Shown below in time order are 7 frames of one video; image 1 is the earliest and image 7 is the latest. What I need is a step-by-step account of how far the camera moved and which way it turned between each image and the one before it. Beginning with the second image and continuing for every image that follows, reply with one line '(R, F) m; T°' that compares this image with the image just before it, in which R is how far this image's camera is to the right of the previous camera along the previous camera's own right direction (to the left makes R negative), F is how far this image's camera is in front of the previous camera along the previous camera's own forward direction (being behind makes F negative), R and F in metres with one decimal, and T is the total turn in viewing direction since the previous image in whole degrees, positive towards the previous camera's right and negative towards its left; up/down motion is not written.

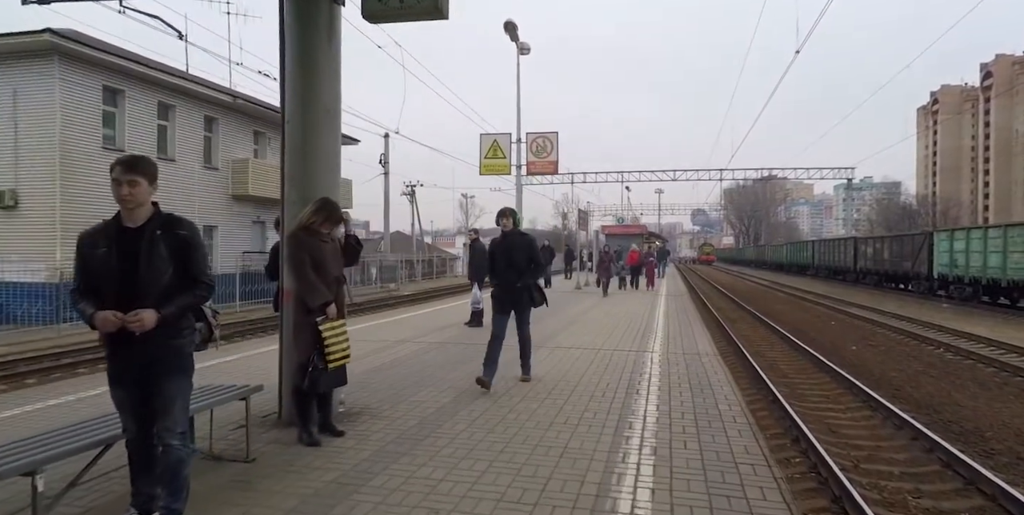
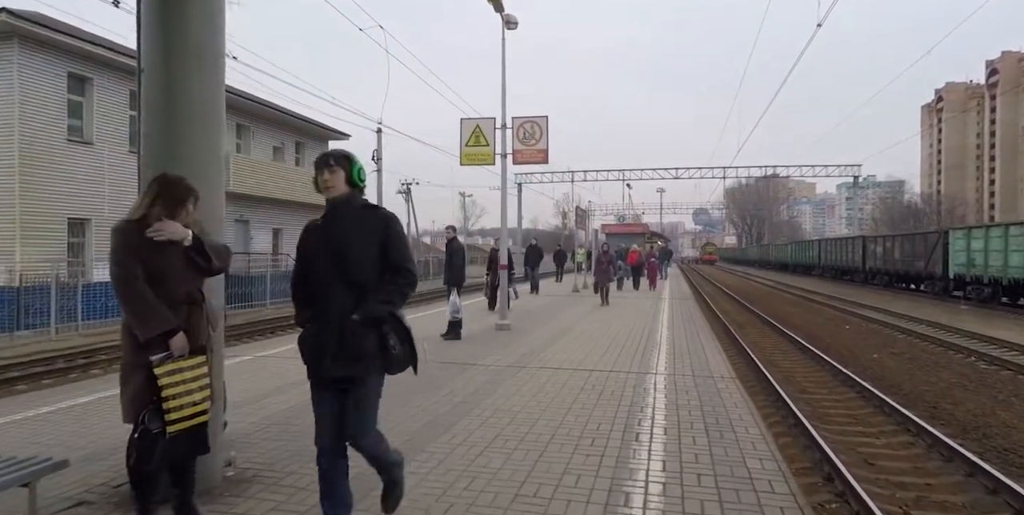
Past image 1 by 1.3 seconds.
(+0.2, +1.1) m; 0°
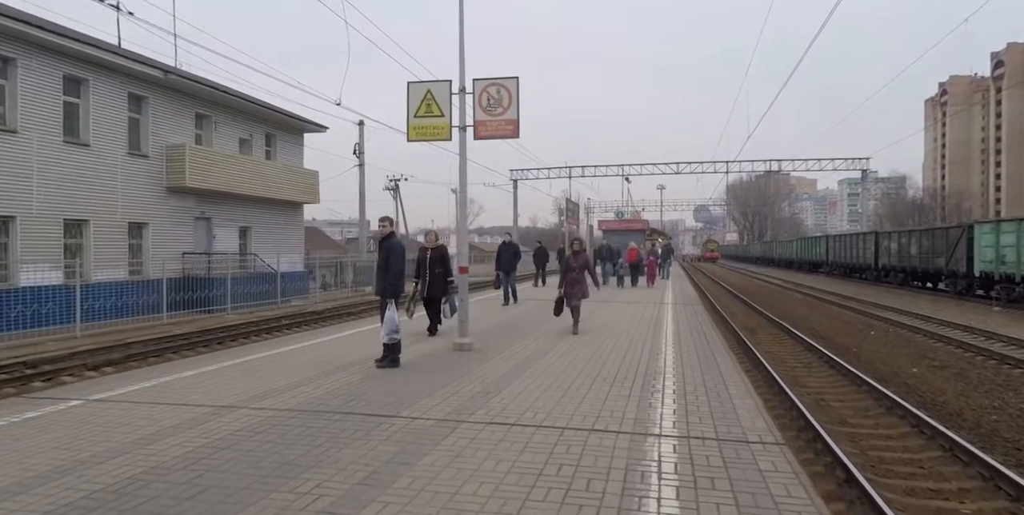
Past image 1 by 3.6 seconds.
(+0.4, +1.8) m; 0°
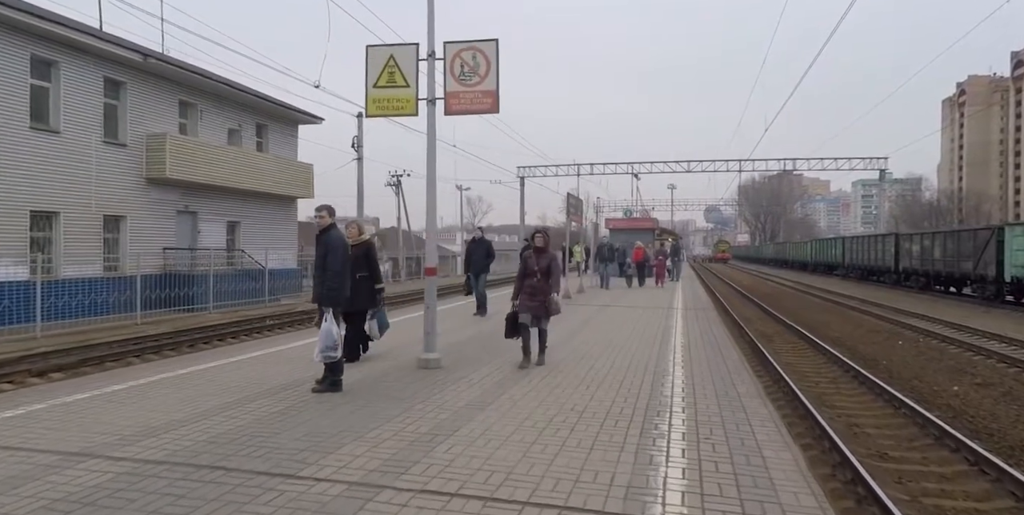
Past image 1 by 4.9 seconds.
(+0.3, +1.1) m; -1°
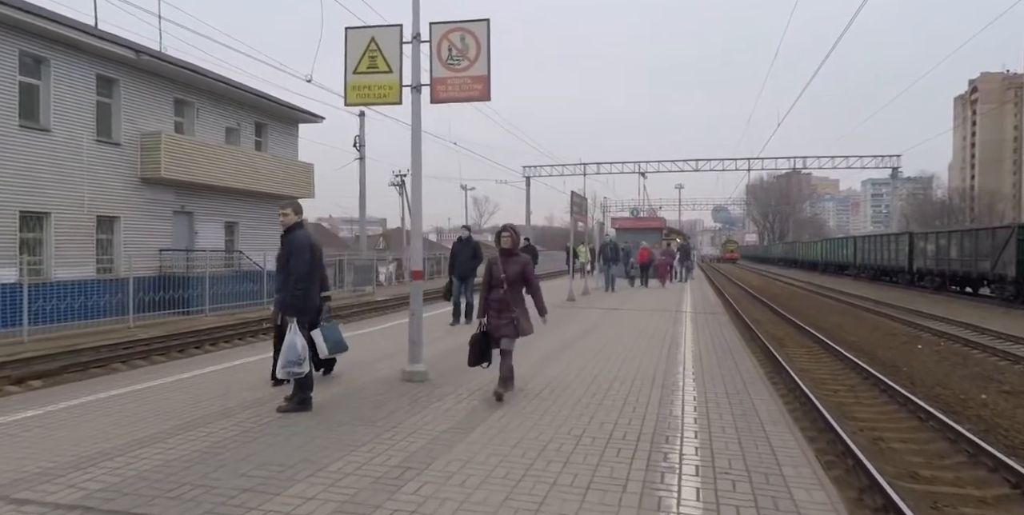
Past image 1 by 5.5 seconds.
(+0.1, +0.5) m; -1°
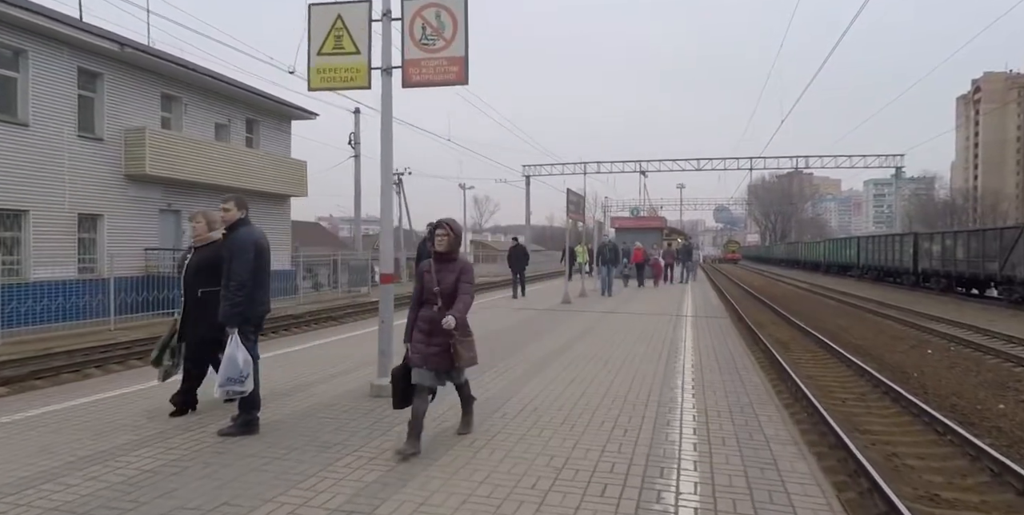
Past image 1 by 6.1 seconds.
(+0.1, +0.5) m; 0°
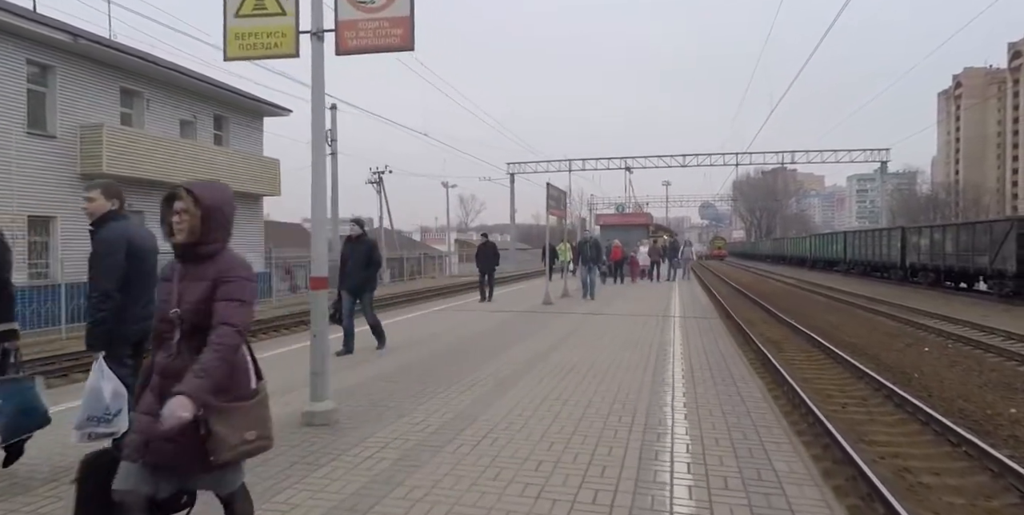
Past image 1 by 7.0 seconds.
(+0.2, +0.7) m; +1°
